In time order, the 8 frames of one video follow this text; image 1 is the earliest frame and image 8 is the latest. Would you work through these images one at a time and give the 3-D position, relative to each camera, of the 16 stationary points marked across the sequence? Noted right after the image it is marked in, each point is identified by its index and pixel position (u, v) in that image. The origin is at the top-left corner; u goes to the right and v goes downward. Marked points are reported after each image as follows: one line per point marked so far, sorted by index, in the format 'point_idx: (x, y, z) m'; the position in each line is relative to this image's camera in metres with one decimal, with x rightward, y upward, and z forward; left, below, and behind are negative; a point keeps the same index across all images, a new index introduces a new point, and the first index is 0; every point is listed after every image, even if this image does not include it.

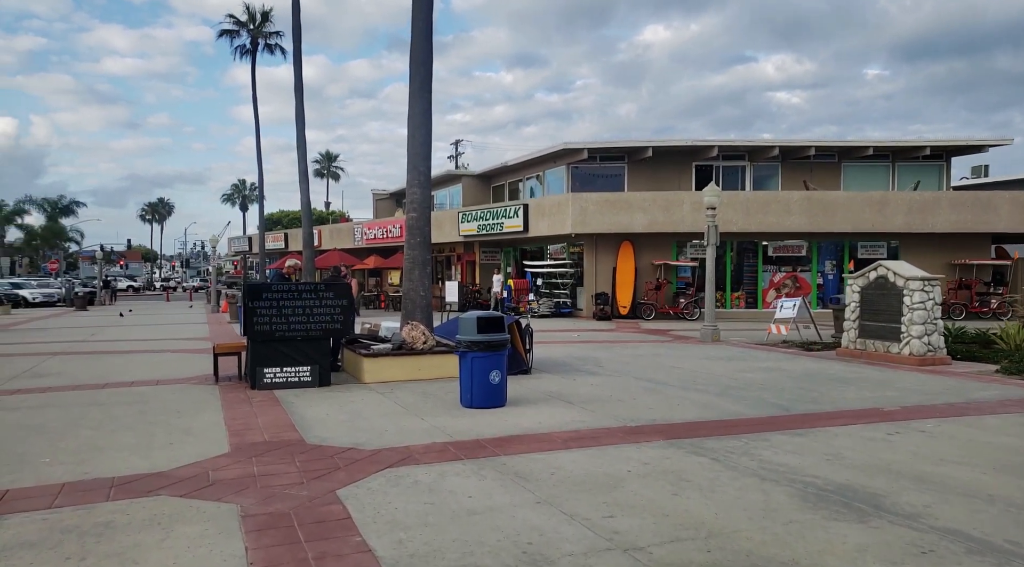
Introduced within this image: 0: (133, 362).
0: (-7.3, -1.5, +13.0) m
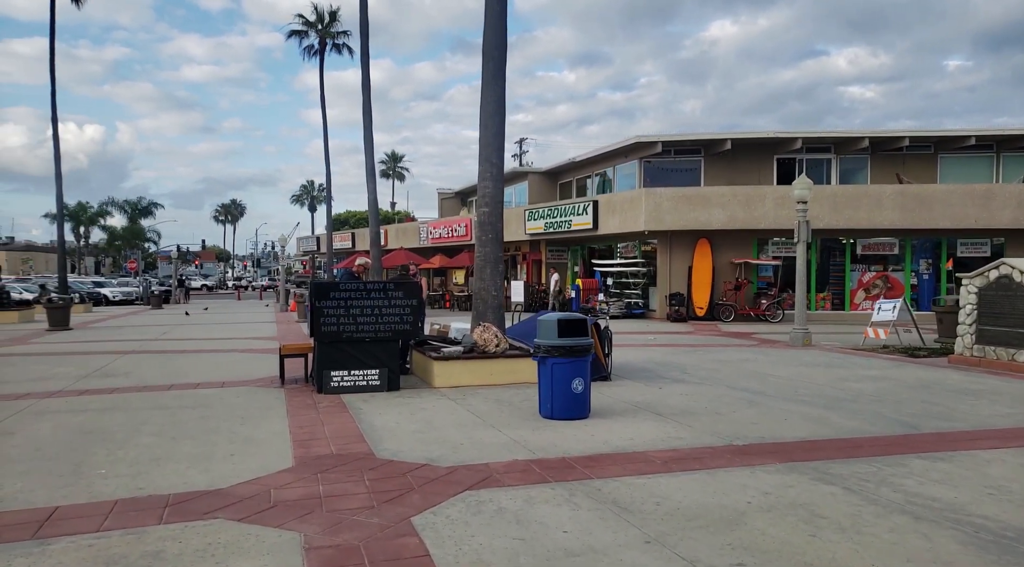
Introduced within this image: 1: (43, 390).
0: (-5.9, -1.5, +12.8) m
1: (-6.6, -1.5, +9.6) m
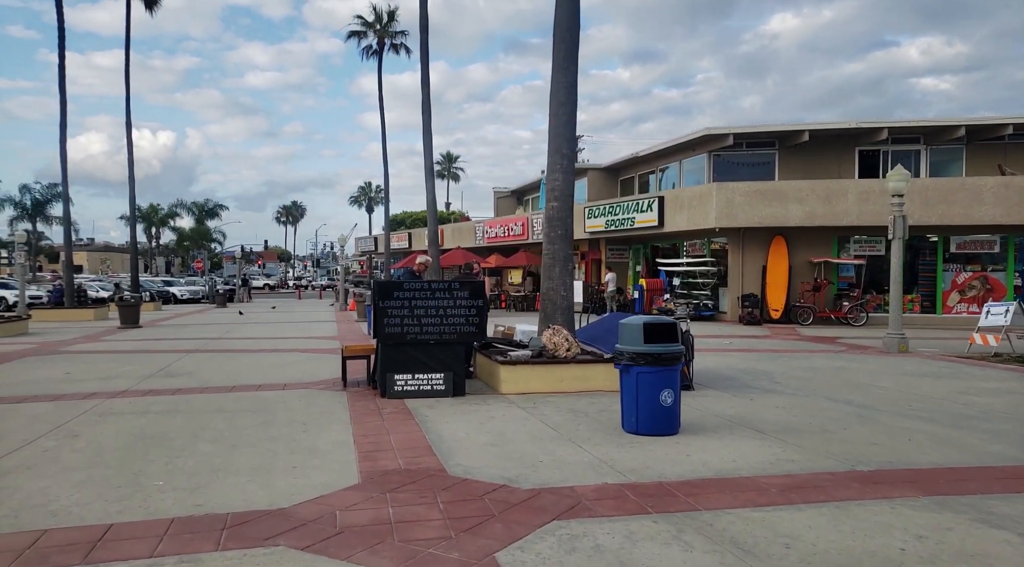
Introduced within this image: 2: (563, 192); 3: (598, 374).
0: (-4.6, -1.5, +12.5) m
1: (-5.6, -1.5, +9.4) m
2: (+0.8, +1.5, +10.8) m
3: (+1.2, -1.3, +9.9) m
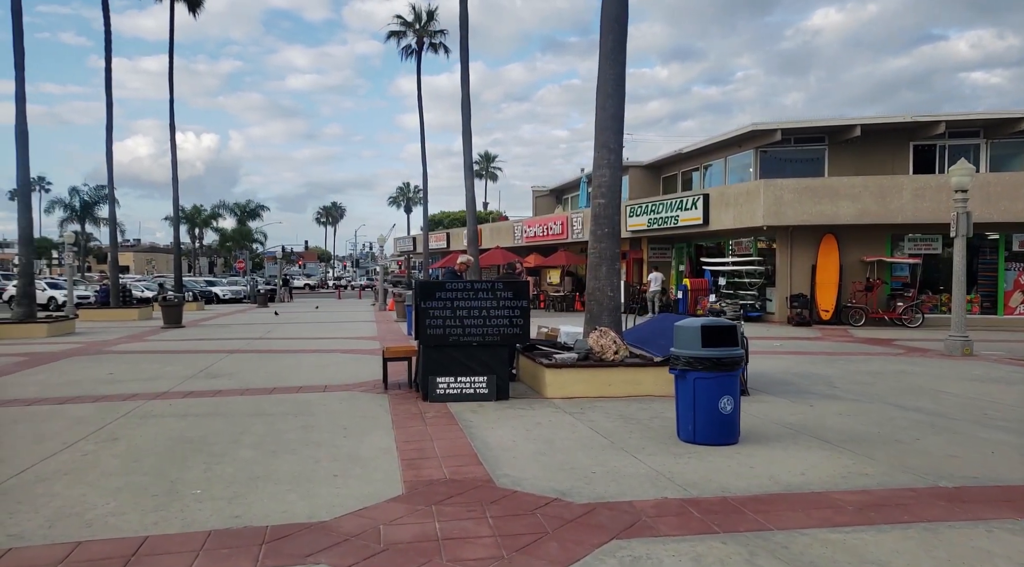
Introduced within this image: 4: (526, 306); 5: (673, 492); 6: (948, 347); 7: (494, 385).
0: (-3.8, -1.5, +12.4) m
1: (-5.0, -1.5, +9.3) m
2: (+1.5, +1.5, +10.4) m
3: (+1.9, -1.3, +9.5) m
4: (+0.2, -0.3, +9.3) m
5: (+1.3, -1.6, +5.4) m
6: (+9.1, -1.3, +14.2) m
7: (-0.2, -1.4, +9.2) m
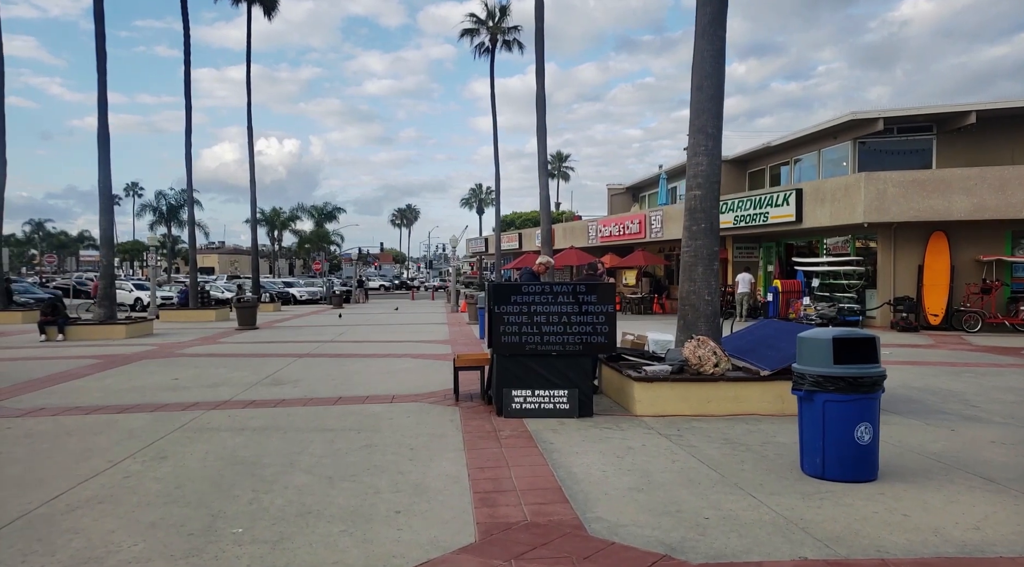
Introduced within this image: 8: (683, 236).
0: (-2.4, -1.5, +11.8) m
1: (-3.9, -1.5, +8.8) m
2: (+2.7, +1.4, +9.3) m
3: (+2.9, -1.4, +8.3) m
4: (+1.2, -0.3, +8.3) m
5: (+1.9, -1.7, +4.2) m
6: (+10.6, -1.4, +12.2) m
7: (+0.8, -1.4, +8.2) m
8: (+2.4, +0.7, +9.4) m
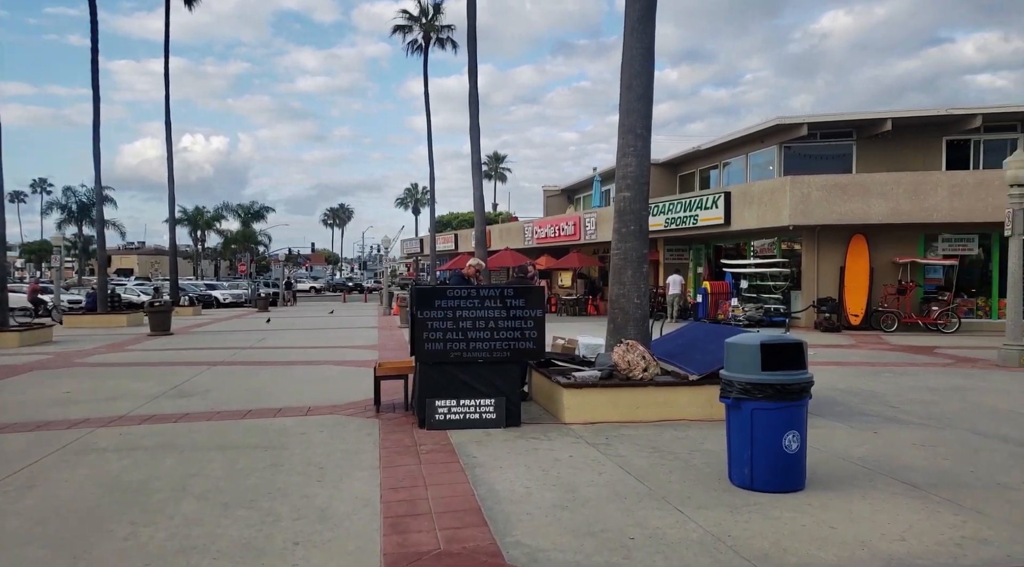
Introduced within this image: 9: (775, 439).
0: (-3.6, -1.6, +11.1) m
1: (-4.9, -1.6, +8.0) m
2: (+1.7, +1.4, +9.1) m
3: (+2.0, -1.4, +8.1) m
4: (+0.3, -0.4, +8.0) m
5: (+1.4, -1.7, +4.0) m
6: (+9.3, -1.4, +12.7) m
7: (-0.1, -1.5, +7.9) m
8: (+1.4, +0.6, +9.2) m
9: (+2.1, -1.3, +5.5) m
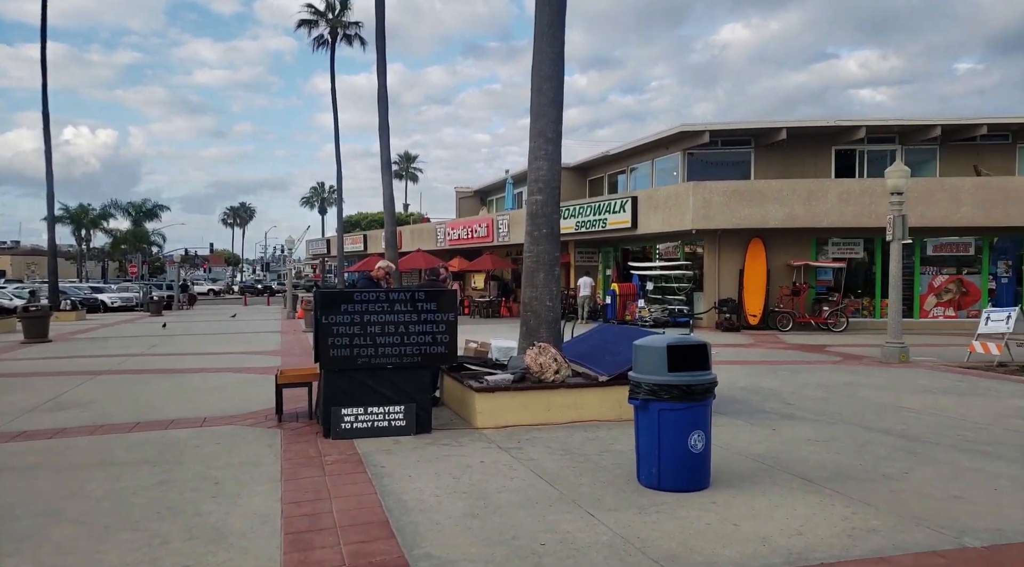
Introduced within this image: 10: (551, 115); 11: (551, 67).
0: (-5.0, -1.6, +10.5) m
1: (-5.9, -1.6, +7.2) m
2: (+0.5, +1.3, +9.1) m
3: (+1.0, -1.4, +8.2) m
4: (-0.7, -0.4, +7.9) m
5: (+0.8, -1.7, +4.0) m
6: (+7.6, -1.4, +13.7) m
7: (-1.1, -1.5, +7.7) m
8: (+0.2, +0.6, +9.2) m
9: (+1.4, -1.3, +5.6) m
10: (+0.5, +2.3, +9.2) m
11: (+0.5, +2.9, +9.2) m
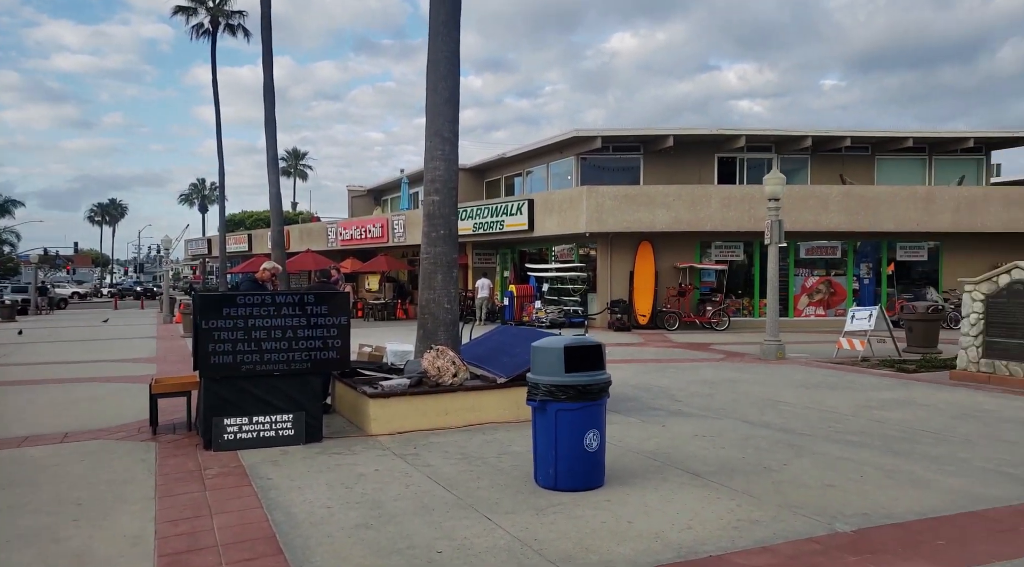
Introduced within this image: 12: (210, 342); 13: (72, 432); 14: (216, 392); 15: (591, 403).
0: (-6.6, -1.6, +9.5) m
1: (-6.9, -1.6, +6.2) m
2: (-0.9, +1.3, +9.0) m
3: (-0.3, -1.5, +8.2) m
4: (-1.9, -0.4, +7.6) m
5: (+0.2, -1.7, +4.0) m
6: (+5.5, -1.5, +14.6) m
7: (-2.3, -1.5, +7.4) m
8: (-1.2, +0.6, +9.0) m
9: (+0.5, -1.3, +5.6) m
10: (-0.9, +2.2, +9.1) m
11: (-0.9, +2.9, +9.1) m
12: (-3.1, -0.6, +7.0) m
13: (-4.9, -1.7, +7.6) m
14: (-3.0, -1.1, +7.0) m
15: (+0.7, -1.0, +5.7) m
